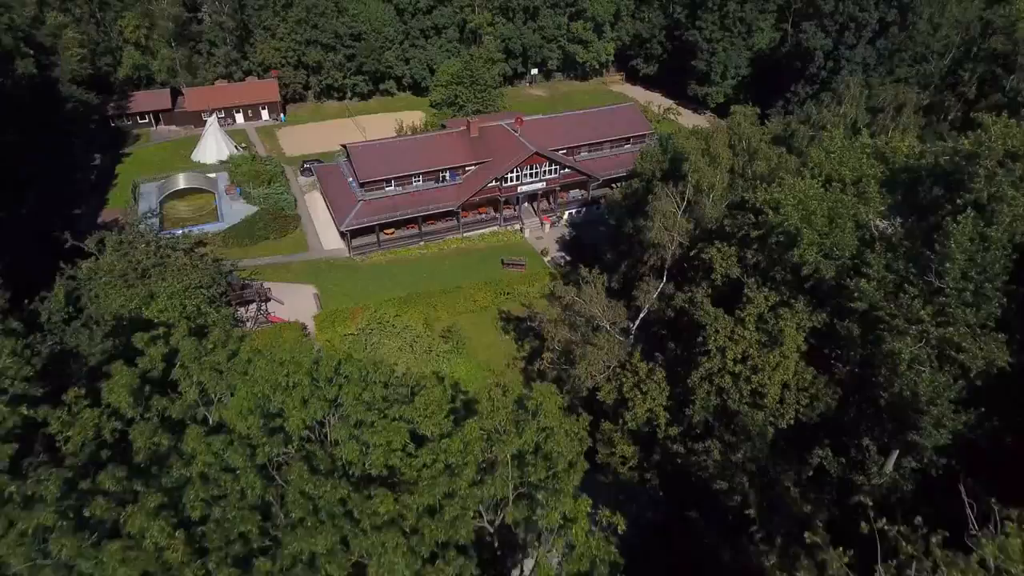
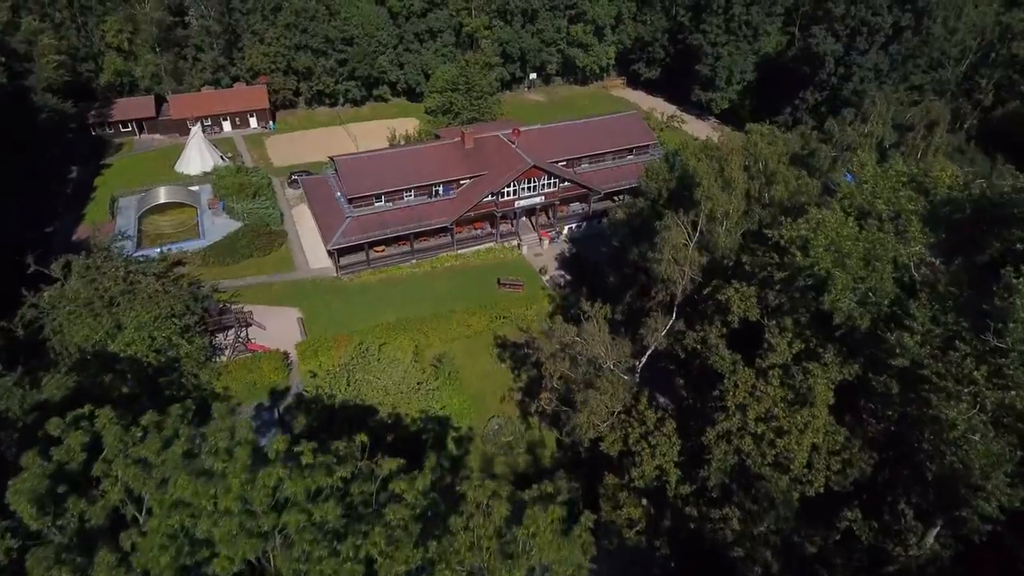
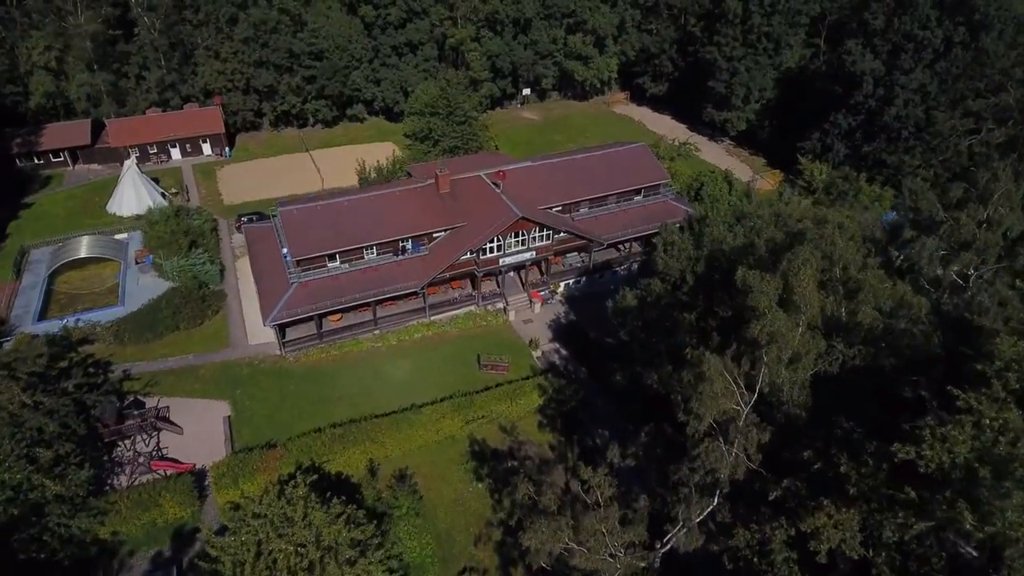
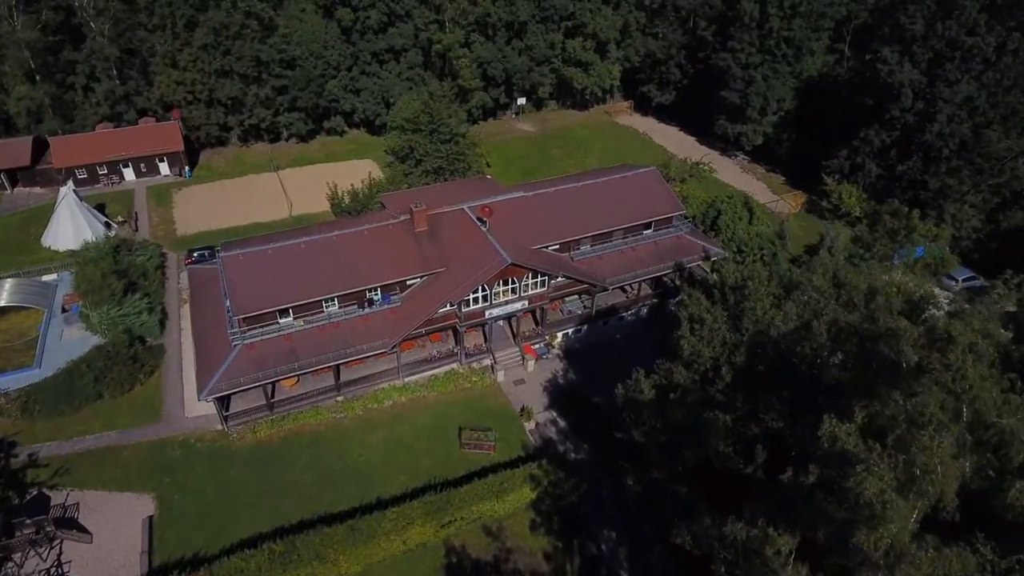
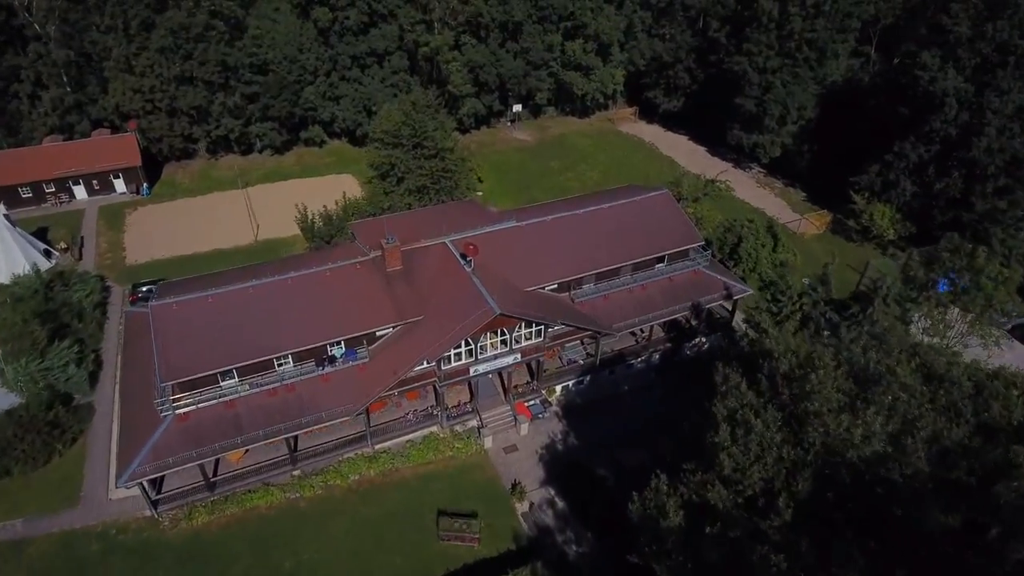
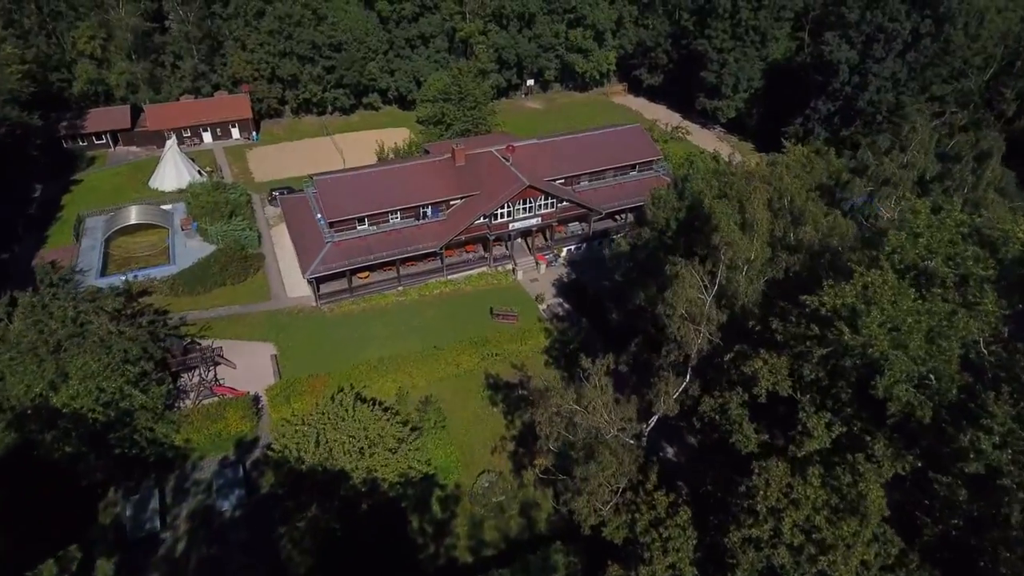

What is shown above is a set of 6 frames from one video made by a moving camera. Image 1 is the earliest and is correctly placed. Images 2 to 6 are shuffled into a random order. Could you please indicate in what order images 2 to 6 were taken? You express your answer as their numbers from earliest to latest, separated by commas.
2, 6, 3, 4, 5
